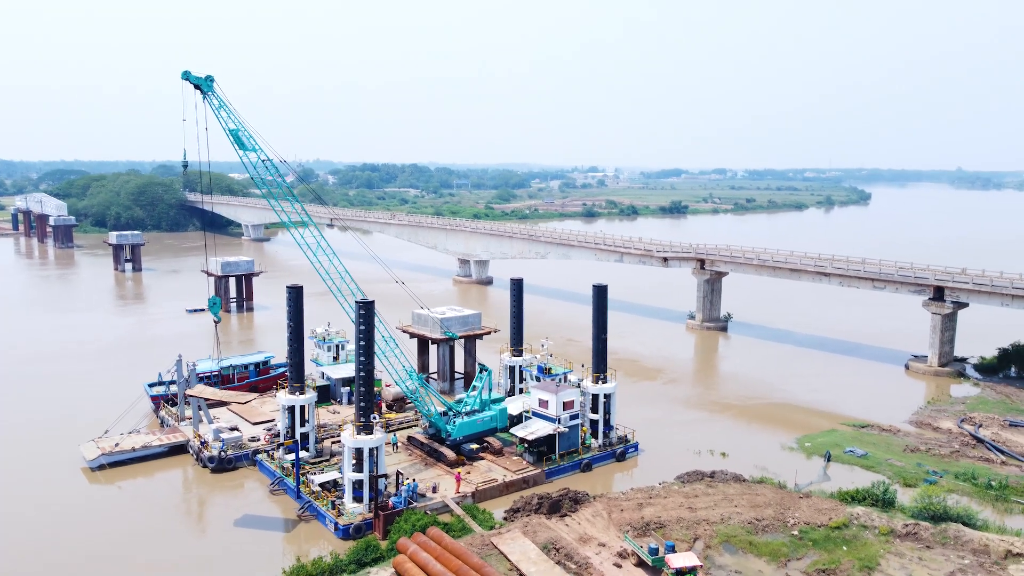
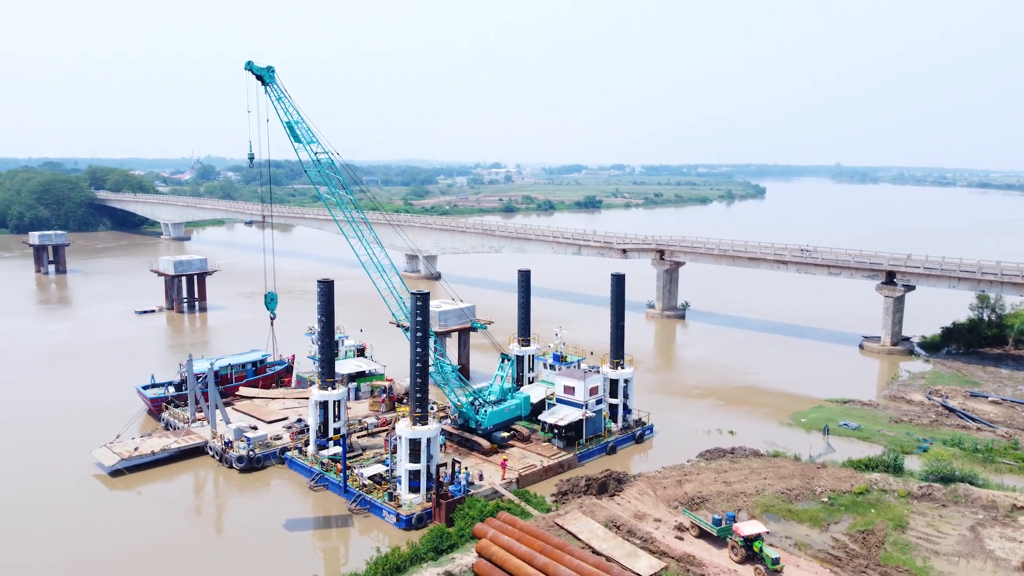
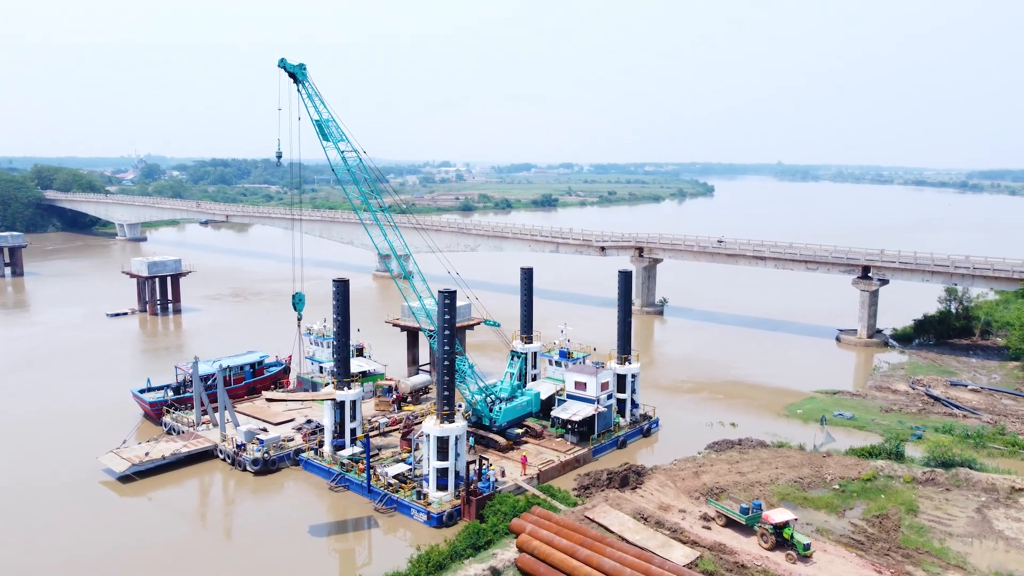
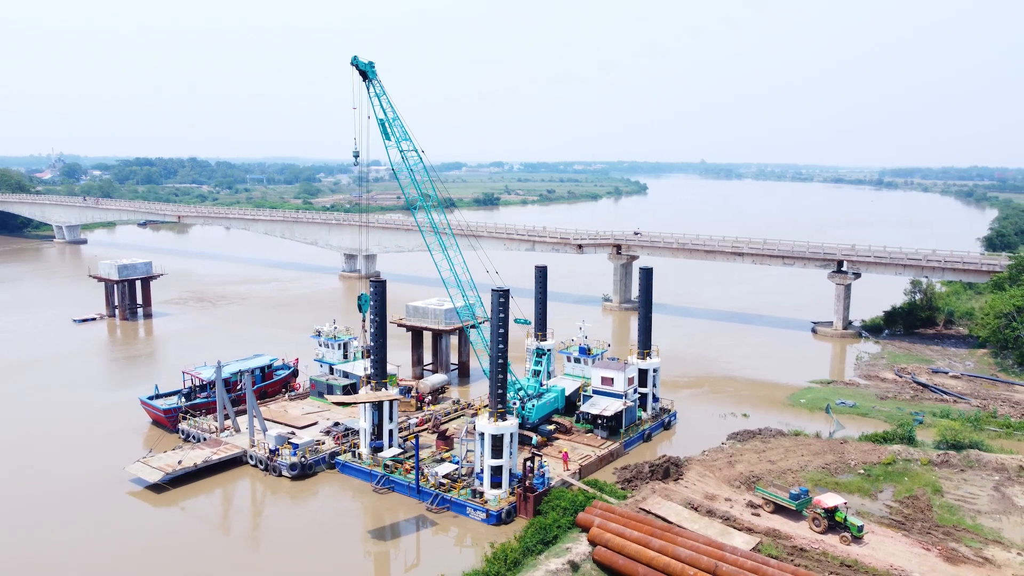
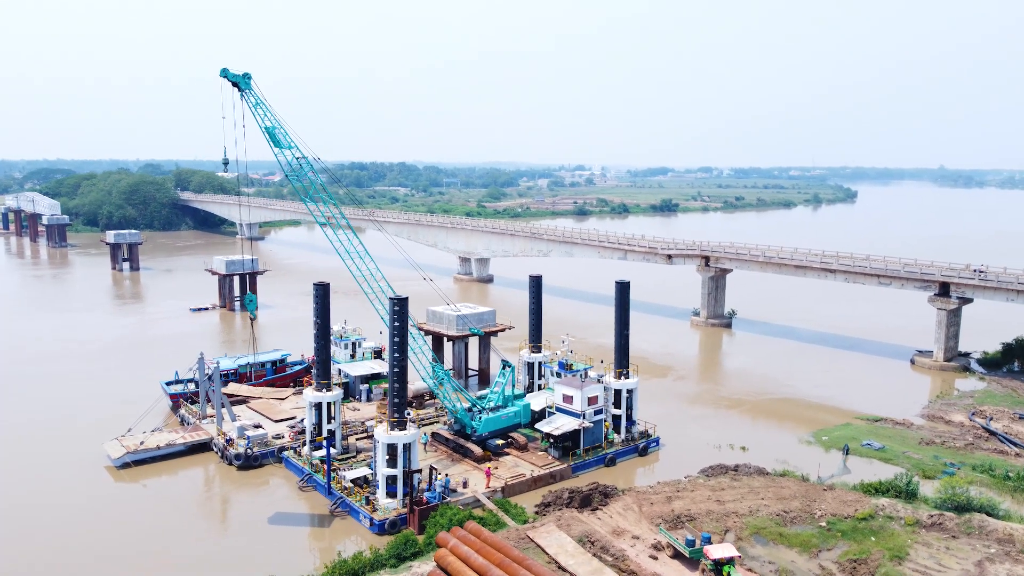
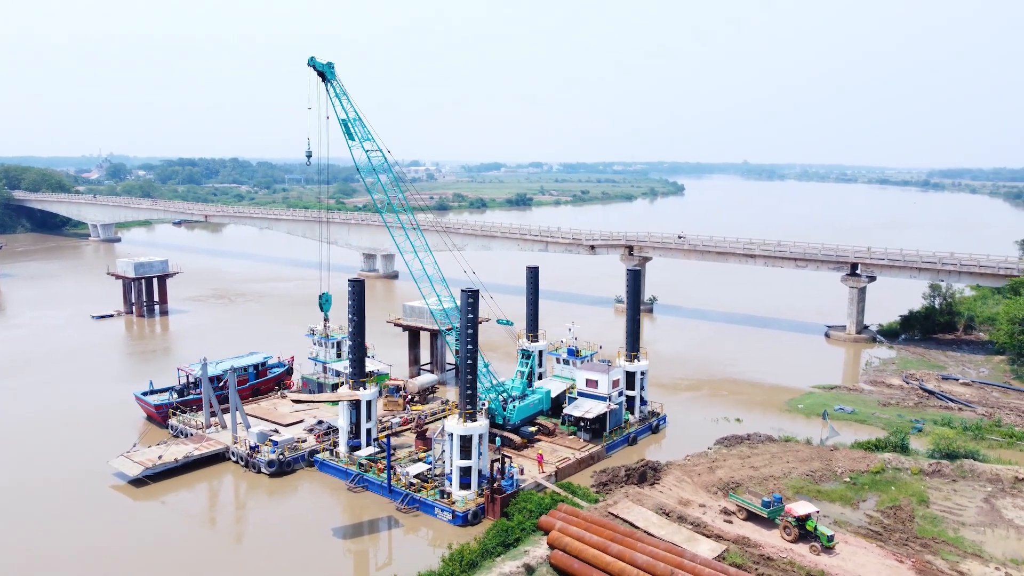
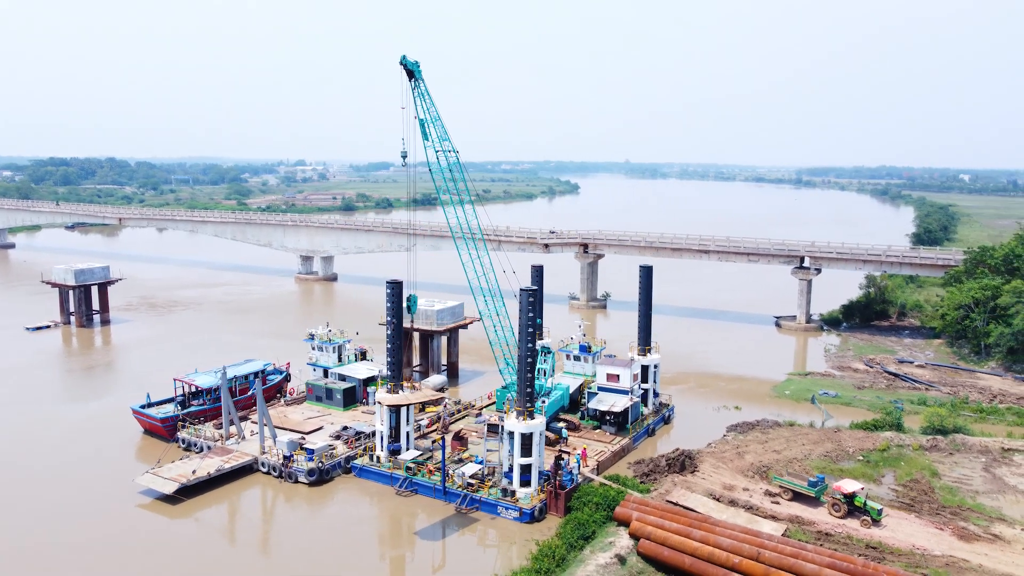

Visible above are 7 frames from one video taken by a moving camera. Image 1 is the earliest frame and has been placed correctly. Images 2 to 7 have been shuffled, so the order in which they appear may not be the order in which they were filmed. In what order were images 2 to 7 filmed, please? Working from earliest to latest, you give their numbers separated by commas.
5, 2, 3, 6, 4, 7
